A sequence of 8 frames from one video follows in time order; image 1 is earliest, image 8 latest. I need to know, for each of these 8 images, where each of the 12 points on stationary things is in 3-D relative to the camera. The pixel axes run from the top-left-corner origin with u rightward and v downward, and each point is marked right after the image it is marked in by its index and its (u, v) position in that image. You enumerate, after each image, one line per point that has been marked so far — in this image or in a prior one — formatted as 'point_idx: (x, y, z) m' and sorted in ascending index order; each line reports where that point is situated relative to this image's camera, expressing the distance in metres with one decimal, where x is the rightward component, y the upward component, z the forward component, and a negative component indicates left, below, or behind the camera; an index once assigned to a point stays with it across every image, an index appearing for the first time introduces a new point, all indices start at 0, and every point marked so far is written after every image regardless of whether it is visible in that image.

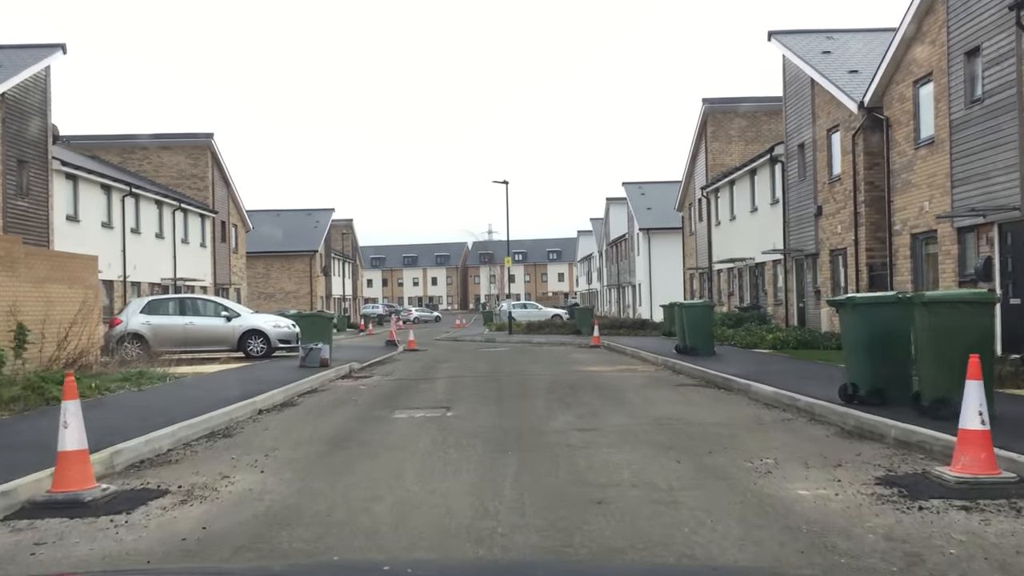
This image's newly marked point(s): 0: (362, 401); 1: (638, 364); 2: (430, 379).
0: (-2.0, -1.5, +12.8) m
1: (+2.4, -1.5, +18.6) m
2: (-1.3, -1.5, +16.1) m
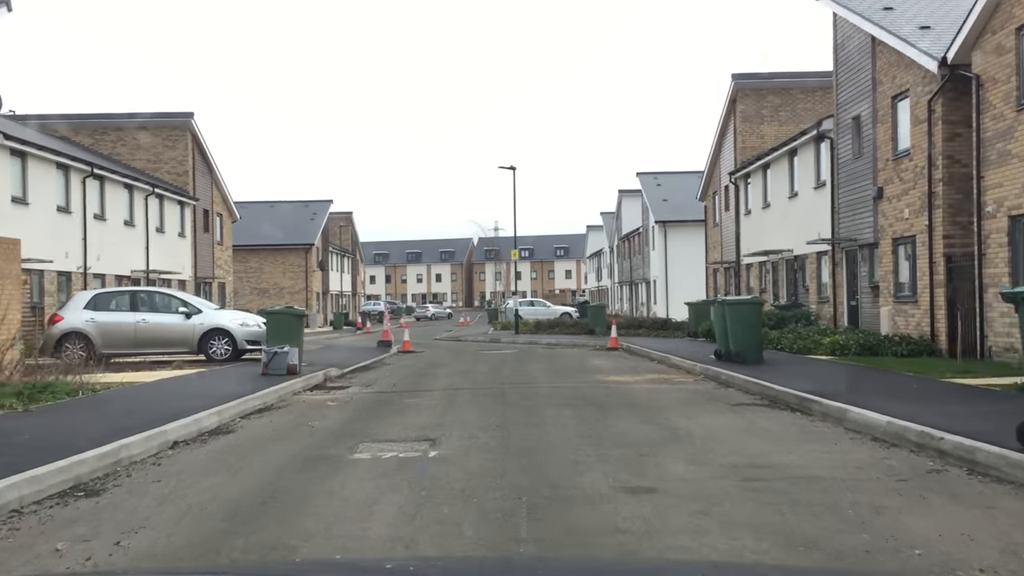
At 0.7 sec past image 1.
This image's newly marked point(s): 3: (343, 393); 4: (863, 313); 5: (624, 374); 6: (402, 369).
0: (-1.9, -1.3, +9.8) m
1: (+2.5, -1.4, +15.5) m
2: (-1.2, -1.4, +13.1) m
3: (-2.3, -1.4, +13.2) m
4: (+7.1, -0.5, +19.6) m
5: (+1.8, -1.4, +15.5) m
6: (-2.1, -1.5, +18.4) m
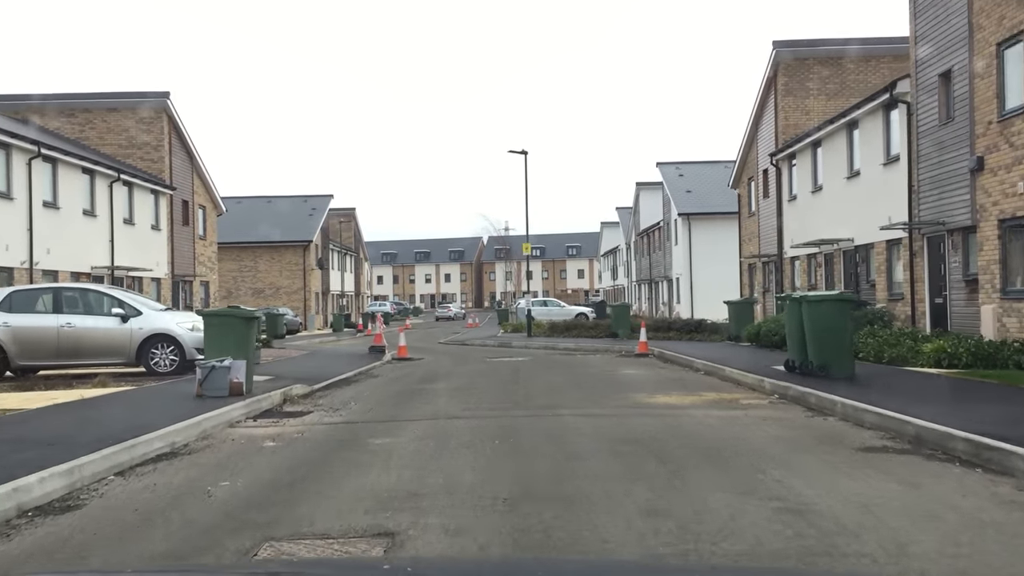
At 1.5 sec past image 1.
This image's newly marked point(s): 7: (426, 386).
0: (-1.8, -1.3, +6.3) m
1: (+2.7, -1.3, +12.0) m
2: (-1.1, -1.3, +9.6) m
3: (-2.1, -1.3, +9.7) m
4: (+7.3, -0.4, +16.0) m
5: (+2.0, -1.3, +12.0) m
6: (-1.9, -1.5, +14.9) m
7: (-1.2, -1.4, +13.8) m
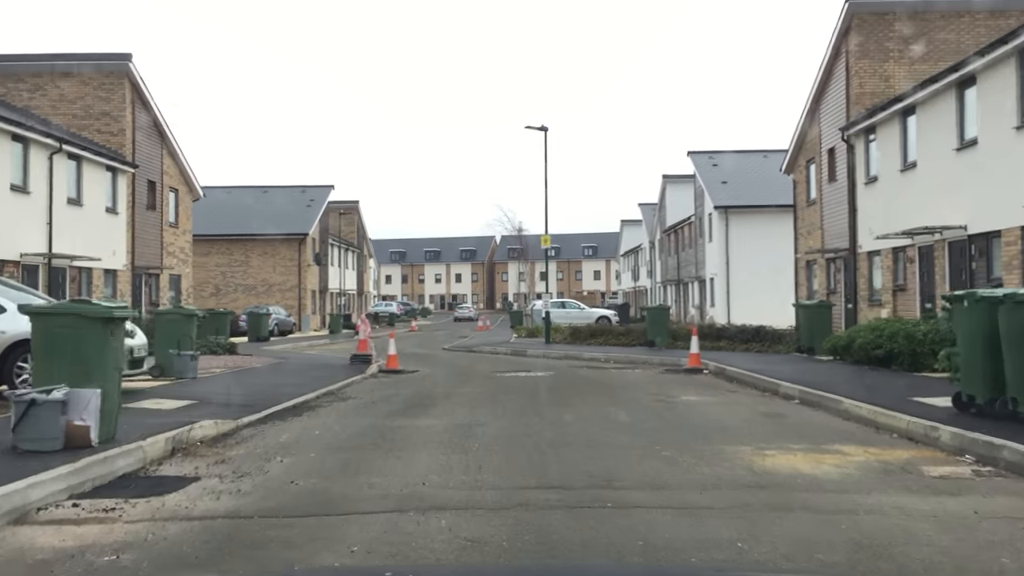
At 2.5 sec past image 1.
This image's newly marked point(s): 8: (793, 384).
0: (-1.7, -1.1, +1.9) m
1: (+2.9, -1.2, +7.6) m
2: (-0.9, -1.2, +5.2) m
3: (-2.0, -1.2, +5.4) m
4: (+7.5, -0.4, +11.6) m
5: (+2.1, -1.2, +7.6) m
6: (-1.6, -1.4, +10.6) m
7: (-1.0, -1.3, +9.5) m
8: (+3.5, -1.2, +12.3) m
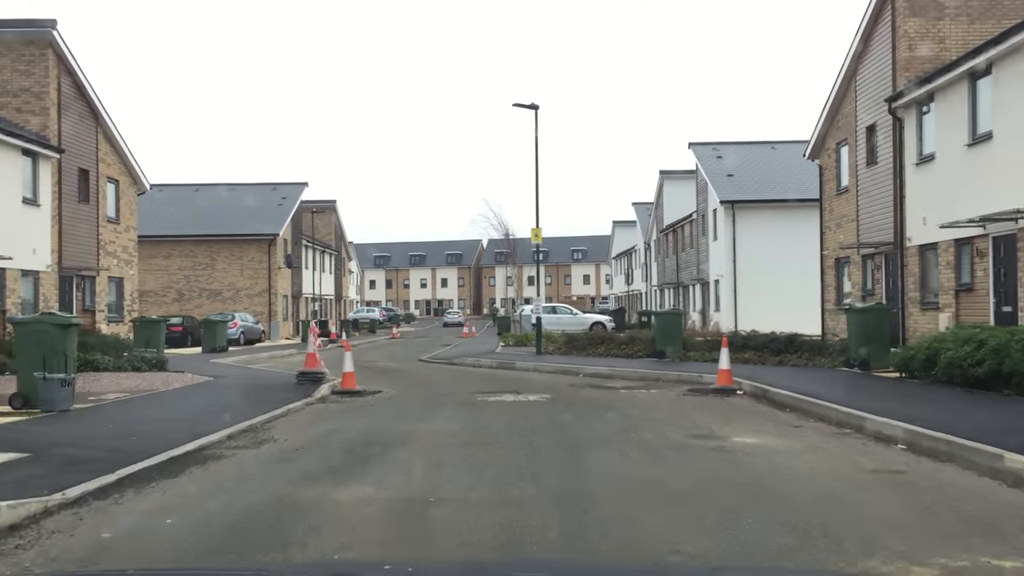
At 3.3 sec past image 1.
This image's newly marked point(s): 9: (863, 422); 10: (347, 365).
0: (-1.7, -1.1, -1.5) m
1: (+2.8, -1.1, +4.3) m
2: (-1.0, -1.1, +1.8) m
3: (-2.1, -1.2, +1.9) m
4: (+7.4, -0.4, +8.3) m
5: (+2.1, -1.2, +4.2) m
6: (-1.8, -1.3, +7.1) m
7: (-1.2, -1.3, +6.1) m
8: (+3.4, -1.2, +8.9) m
9: (+3.2, -1.2, +8.9) m
10: (-2.4, -1.1, +14.4) m
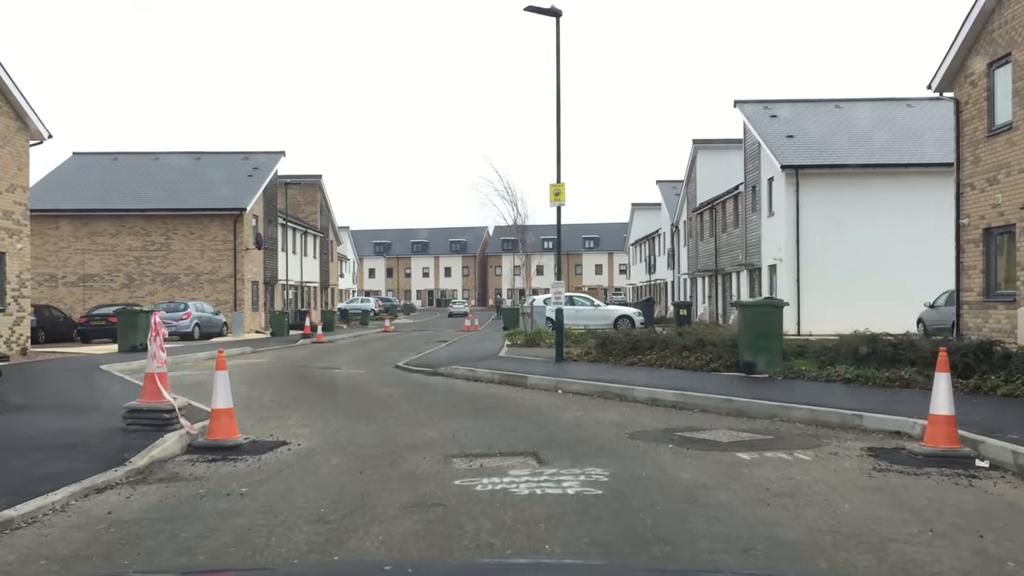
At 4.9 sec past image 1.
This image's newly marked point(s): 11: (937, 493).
0: (-1.7, -0.9, -8.1) m
1: (+2.8, -1.0, -2.4) m
2: (-1.0, -1.0, -4.8) m
3: (-2.0, -1.0, -4.7) m
4: (+7.4, -0.2, +1.6) m
5: (+2.1, -1.0, -2.4) m
6: (-1.7, -1.1, +0.5) m
7: (-1.1, -1.1, -0.5) m
8: (+3.5, -1.0, +2.3) m
9: (+3.2, -1.0, +2.3) m
10: (-2.3, -0.9, +7.8) m
11: (+2.5, -1.2, +5.6) m
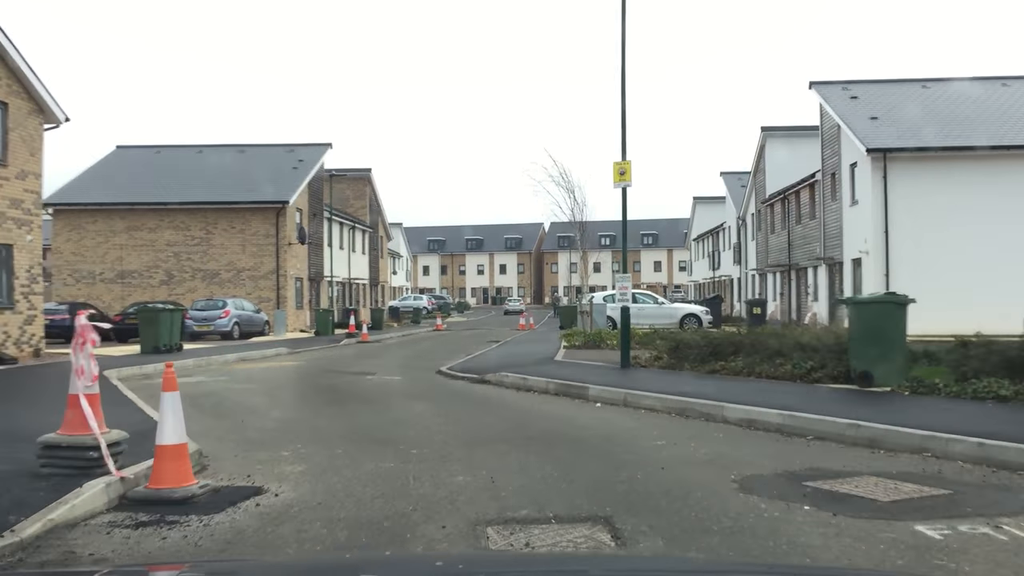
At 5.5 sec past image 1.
0: (-2.3, -0.9, -10.3) m
1: (+2.6, -0.9, -4.8) m
2: (-1.4, -0.9, -7.0) m
3: (-2.4, -1.0, -6.8) m
4: (+7.4, -0.1, -1.1) m
5: (+1.8, -1.0, -4.8) m
6: (-1.8, -1.1, -1.6) m
7: (-1.2, -1.0, -2.7) m
8: (+3.5, -0.9, -0.2) m
9: (+3.3, -1.0, -0.2) m
10: (-2.0, -0.8, +5.7) m
11: (+2.7, -1.1, +3.2) m
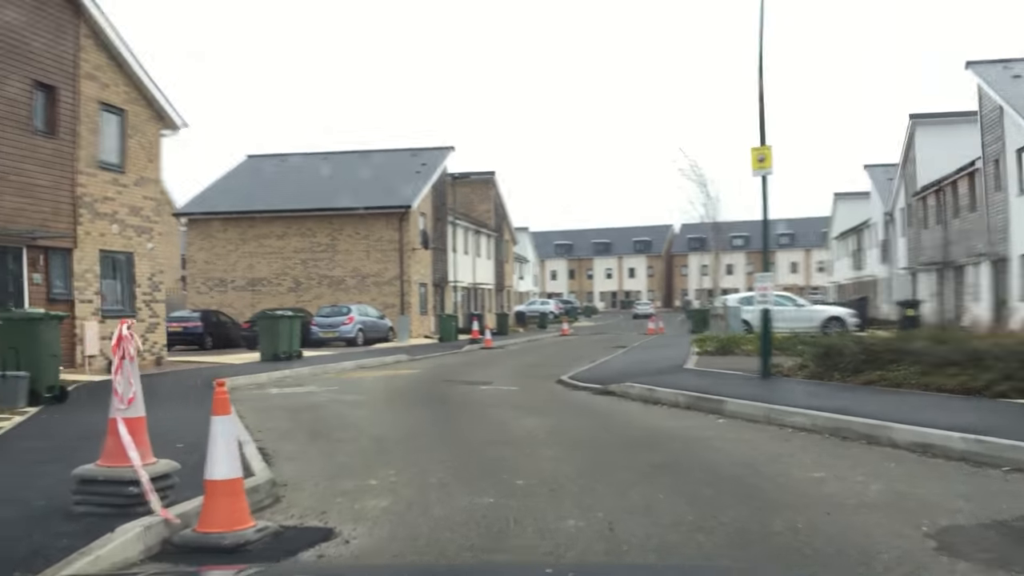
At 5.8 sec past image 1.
0: (-3.8, -0.9, -11.0) m
1: (+1.8, -0.9, -6.2) m
2: (-2.4, -0.9, -7.9) m
3: (-3.5, -0.9, -7.6) m
4: (+7.0, 0.0, -3.2) m
5: (+1.0, -0.9, -6.1) m
6: (-2.2, -1.1, -2.5) m
7: (-1.8, -1.0, -3.7) m
8: (+3.2, -0.8, -1.8) m
9: (+3.0, -0.9, -1.7) m
10: (-1.4, -0.8, +4.8) m
11: (+2.9, -1.1, +1.7) m
